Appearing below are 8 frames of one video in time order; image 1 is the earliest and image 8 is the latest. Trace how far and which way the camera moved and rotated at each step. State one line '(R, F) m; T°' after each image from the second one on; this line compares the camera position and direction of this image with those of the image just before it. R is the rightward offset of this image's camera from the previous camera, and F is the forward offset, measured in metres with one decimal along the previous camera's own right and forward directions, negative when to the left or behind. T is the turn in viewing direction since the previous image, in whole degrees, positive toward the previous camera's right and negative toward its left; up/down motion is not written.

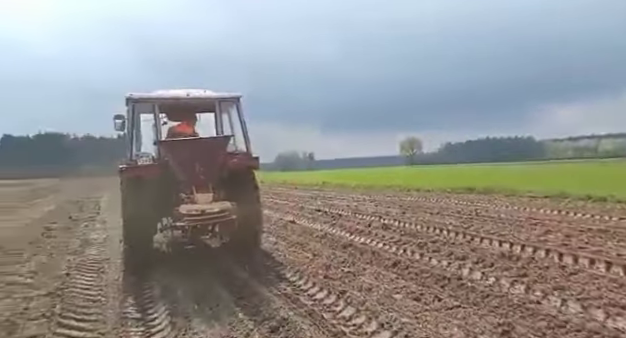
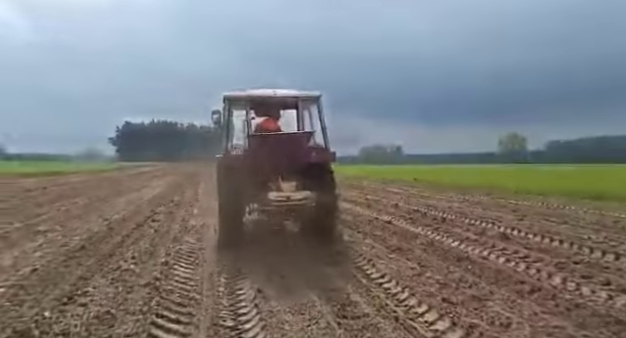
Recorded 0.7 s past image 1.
(-0.3, +0.8) m; -11°
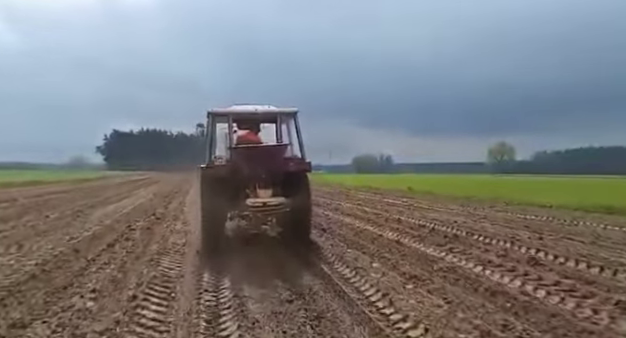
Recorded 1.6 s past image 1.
(-0.2, +1.1) m; +1°
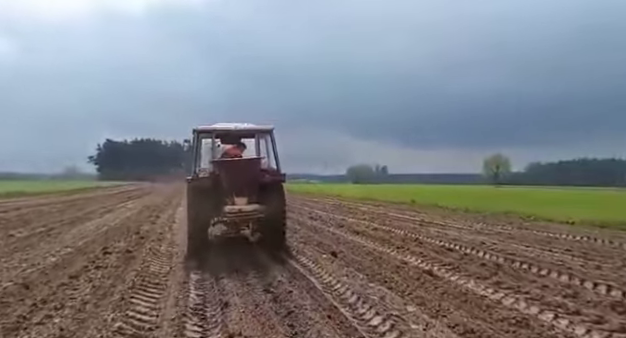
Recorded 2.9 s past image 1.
(-0.3, +1.6) m; +1°
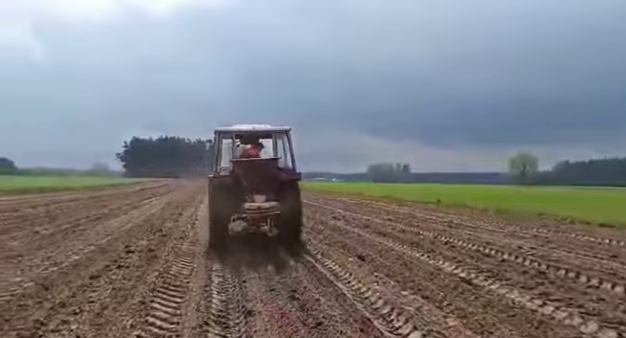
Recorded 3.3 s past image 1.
(-0.1, +0.4) m; -3°
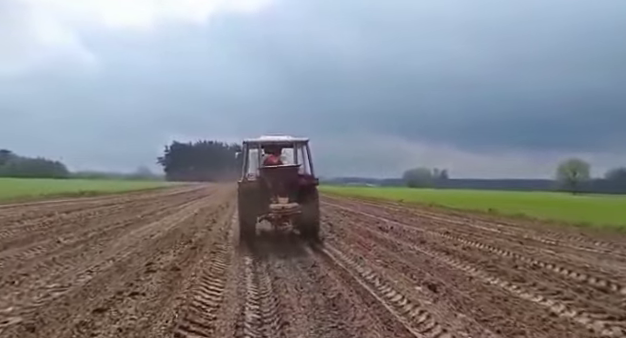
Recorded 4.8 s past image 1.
(-0.4, +1.7) m; -5°
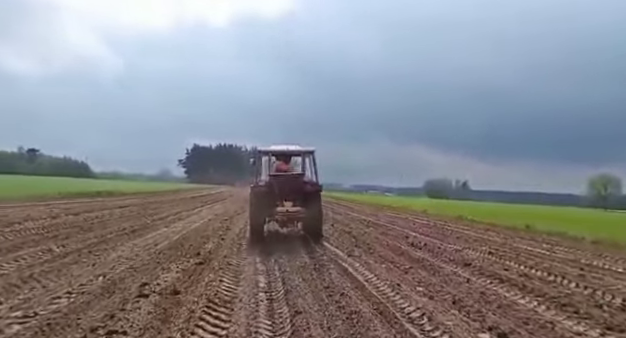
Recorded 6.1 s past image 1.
(-0.2, +1.6) m; -2°
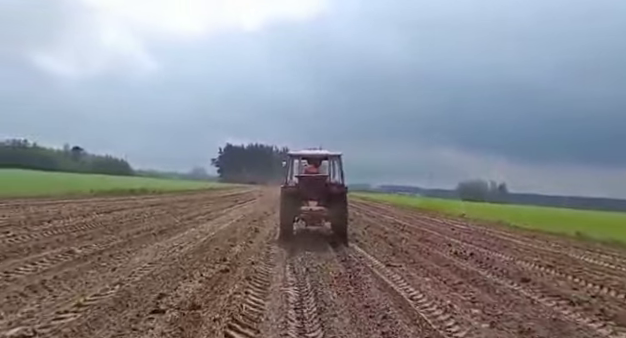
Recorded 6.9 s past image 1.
(-0.1, +1.0) m; -4°
